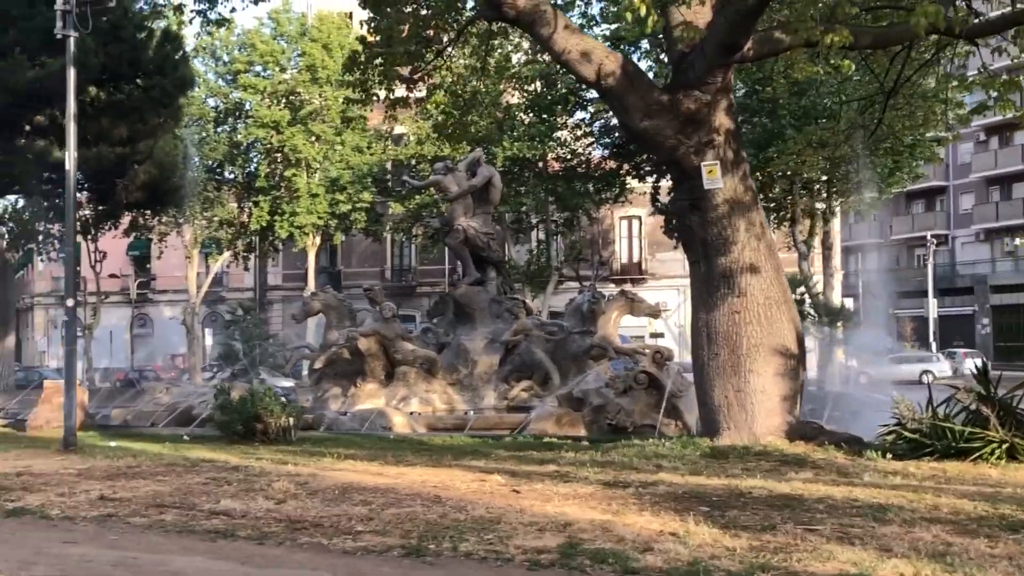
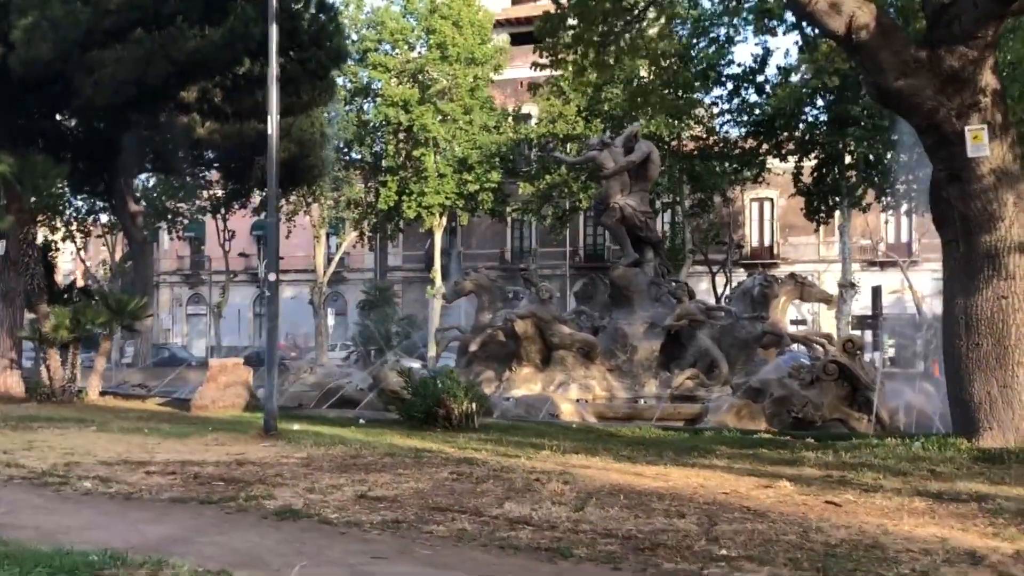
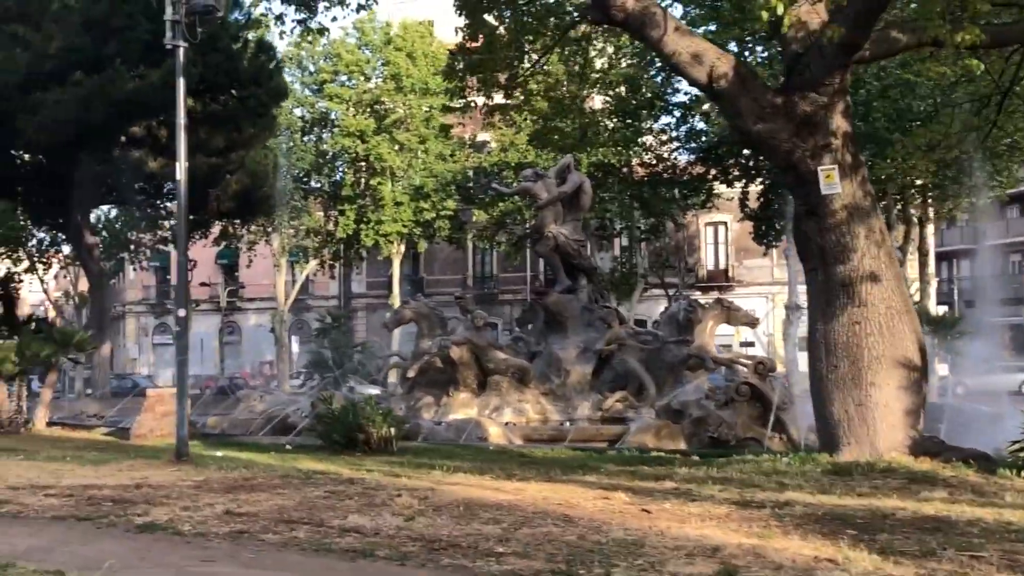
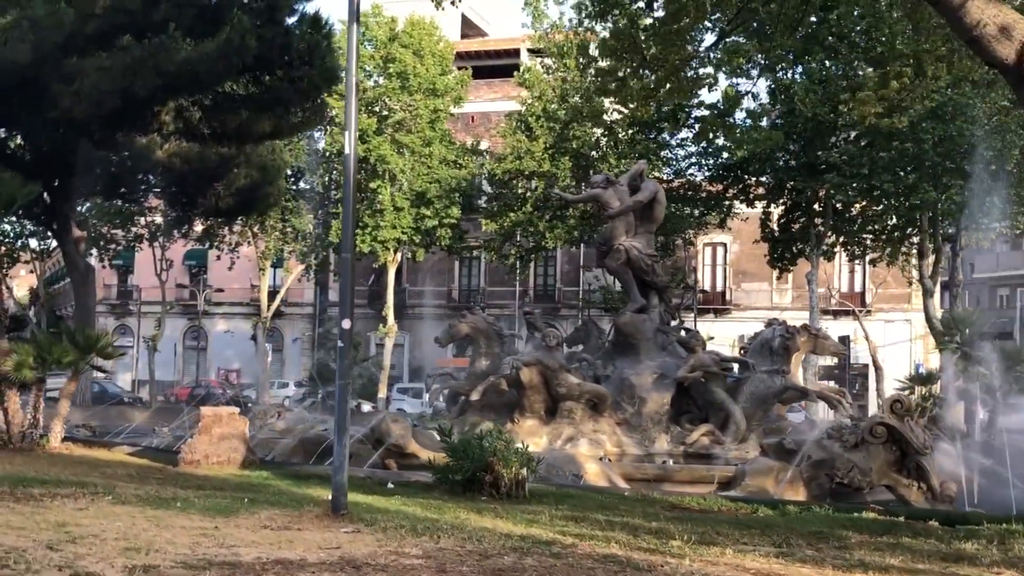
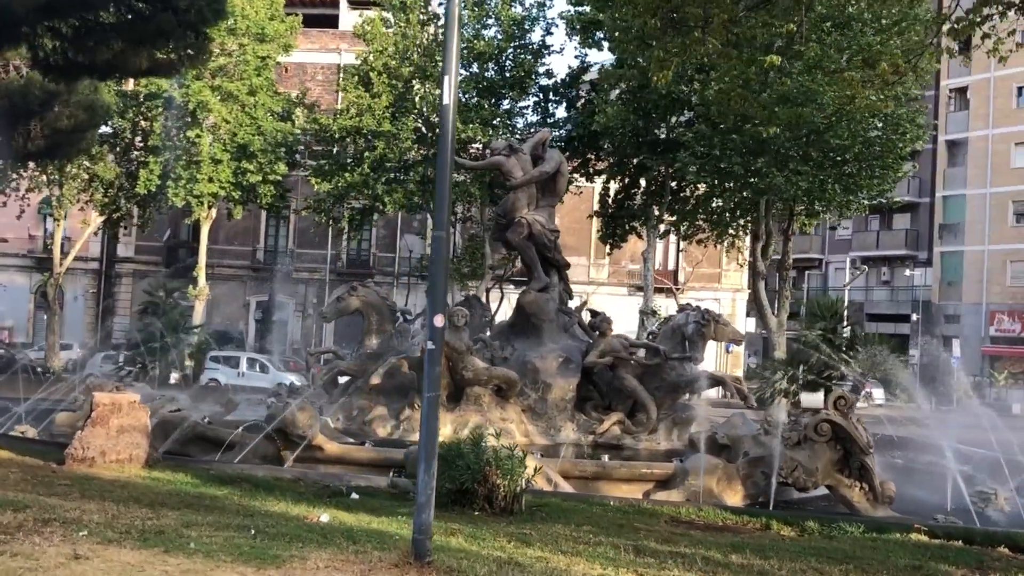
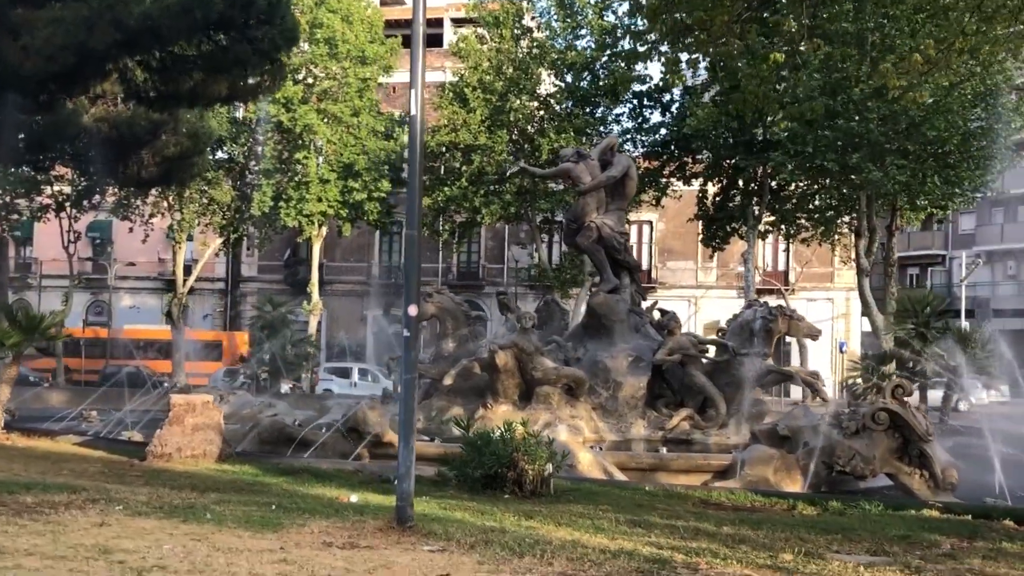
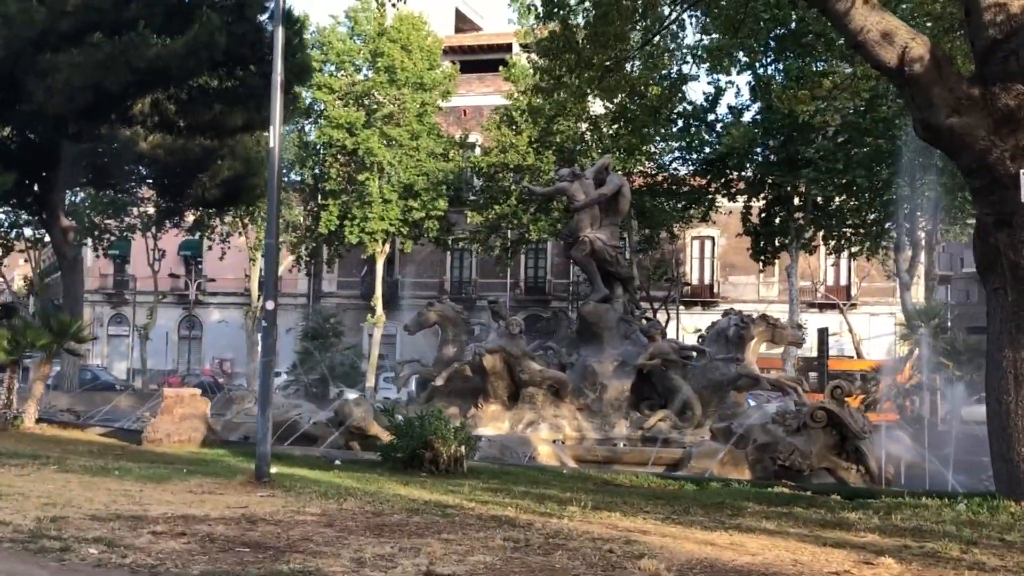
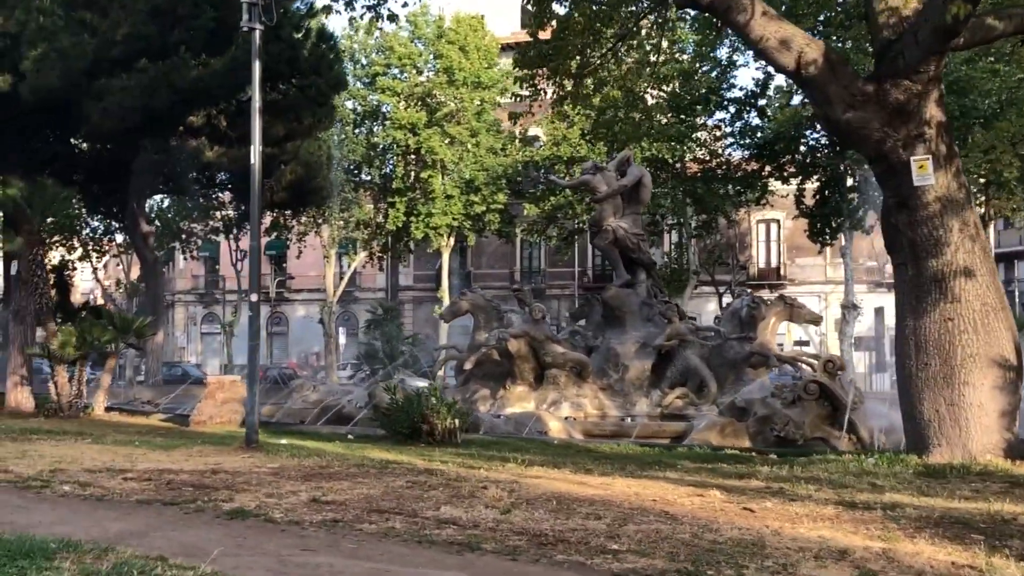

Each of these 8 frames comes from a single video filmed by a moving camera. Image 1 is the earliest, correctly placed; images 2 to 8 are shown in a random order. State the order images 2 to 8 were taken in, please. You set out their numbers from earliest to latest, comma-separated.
3, 8, 2, 7, 4, 6, 5
